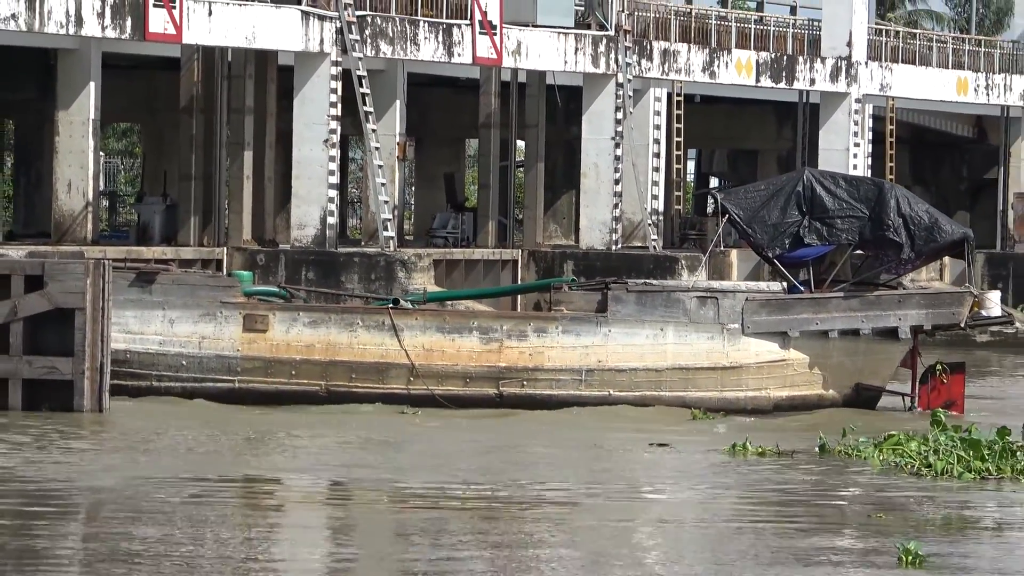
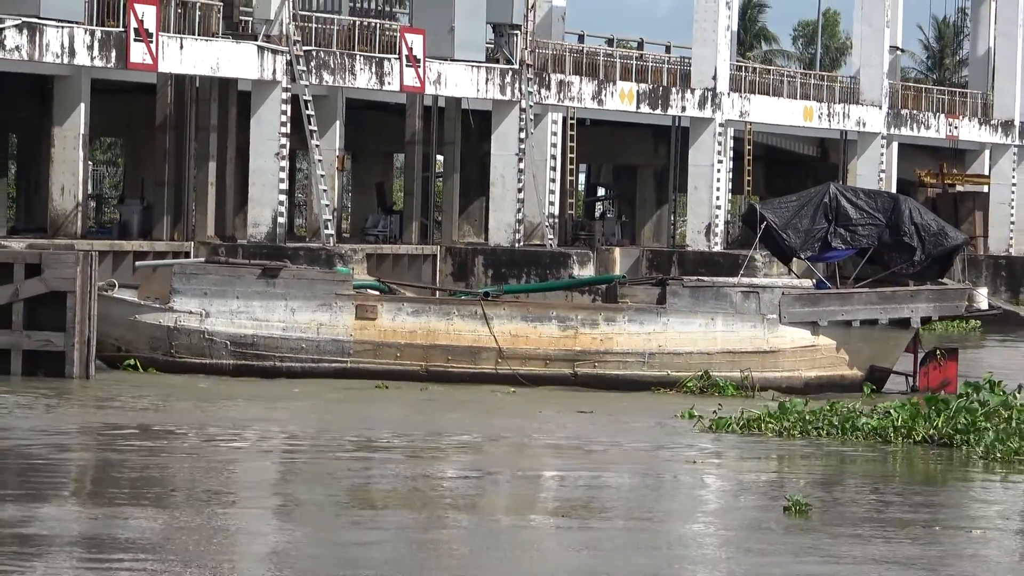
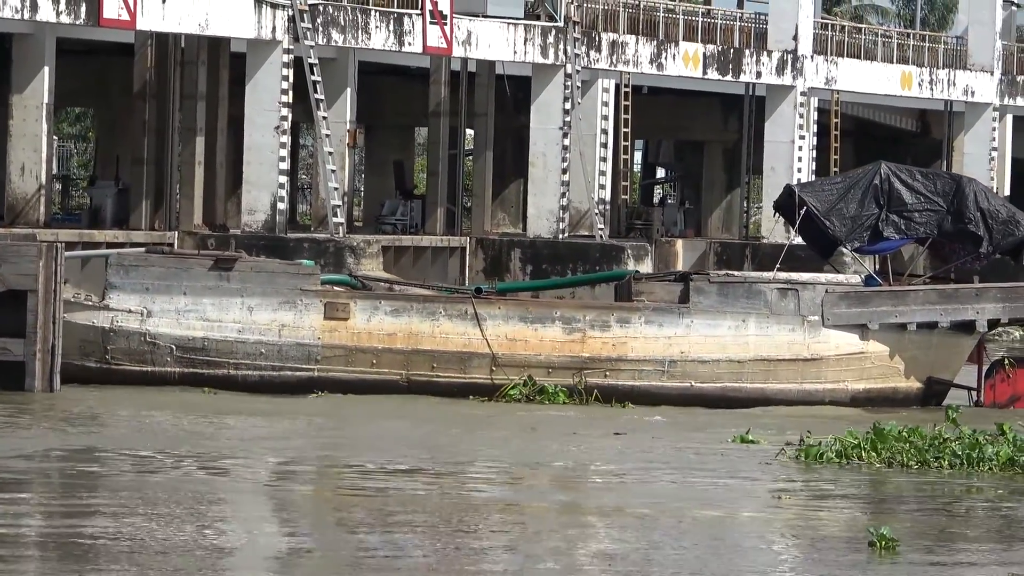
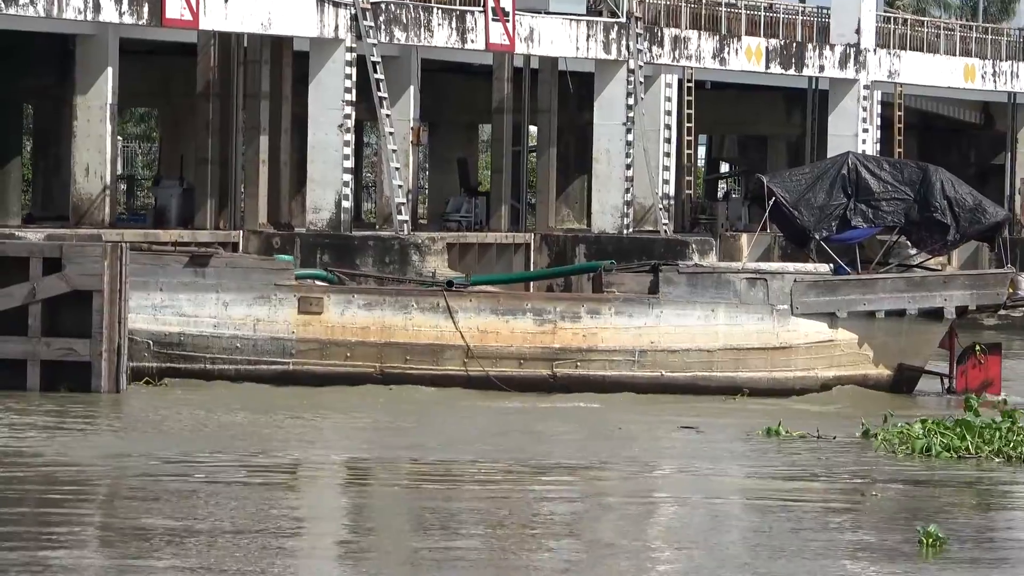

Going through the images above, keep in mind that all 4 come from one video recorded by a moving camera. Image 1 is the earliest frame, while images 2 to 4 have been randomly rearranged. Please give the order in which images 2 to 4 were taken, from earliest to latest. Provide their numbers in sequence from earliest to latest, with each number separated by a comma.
4, 3, 2
